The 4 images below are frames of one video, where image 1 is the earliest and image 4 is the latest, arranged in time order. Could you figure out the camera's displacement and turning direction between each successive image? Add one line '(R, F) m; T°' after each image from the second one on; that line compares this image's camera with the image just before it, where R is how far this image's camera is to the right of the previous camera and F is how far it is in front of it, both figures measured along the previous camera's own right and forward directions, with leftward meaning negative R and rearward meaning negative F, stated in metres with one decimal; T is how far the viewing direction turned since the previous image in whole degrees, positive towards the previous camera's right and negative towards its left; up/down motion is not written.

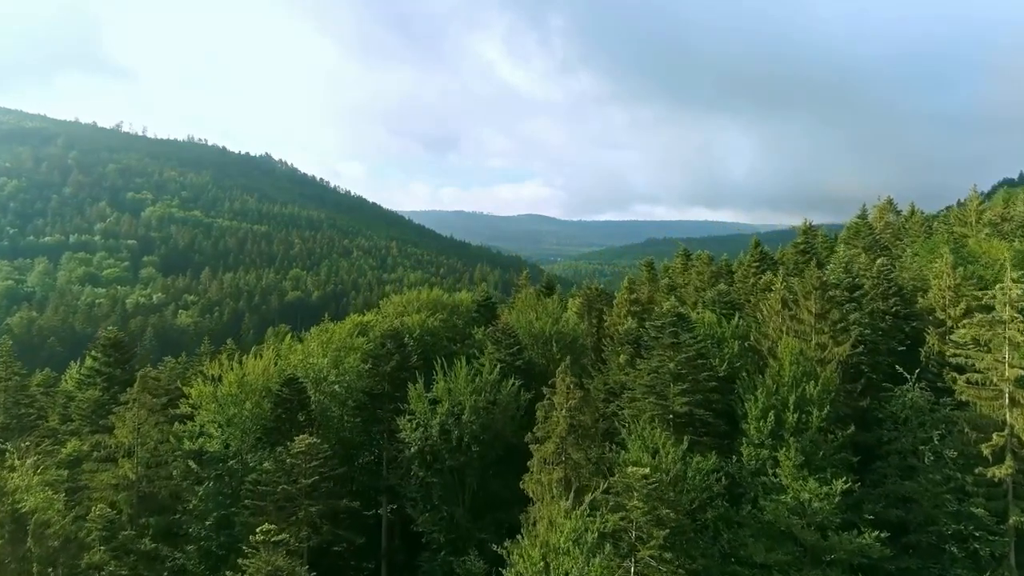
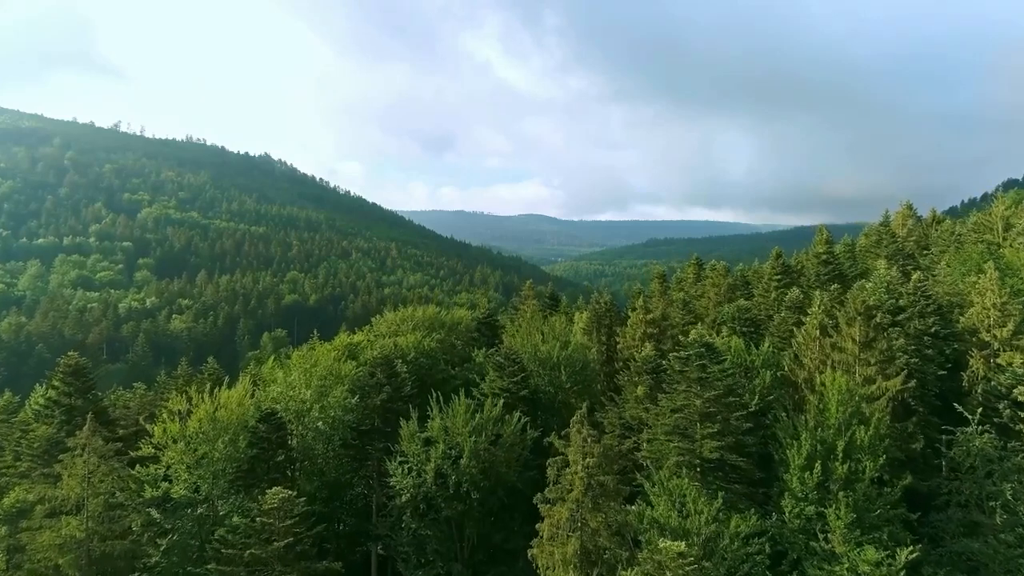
(-0.3, +4.5) m; 0°
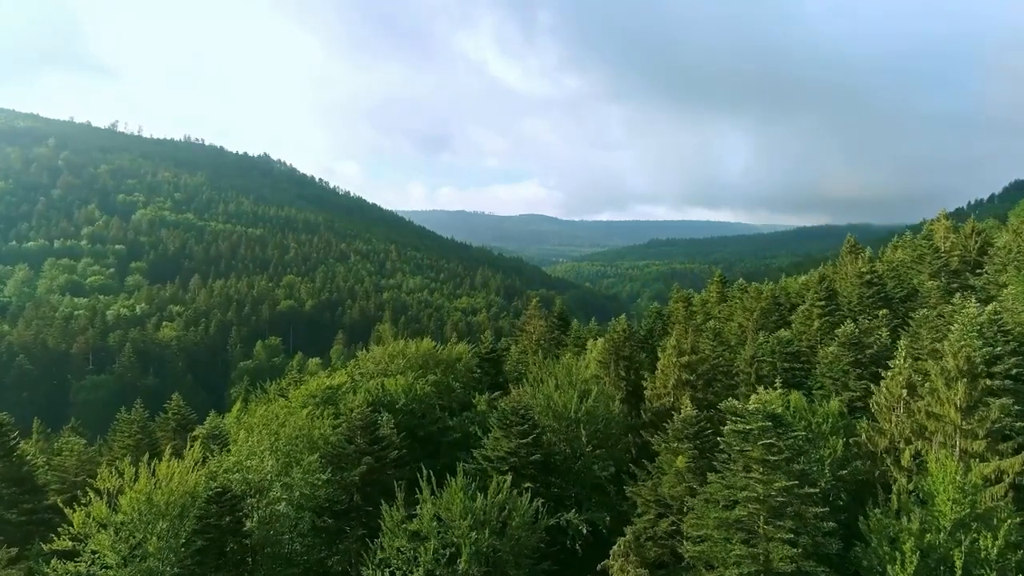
(-0.5, +7.3) m; 0°
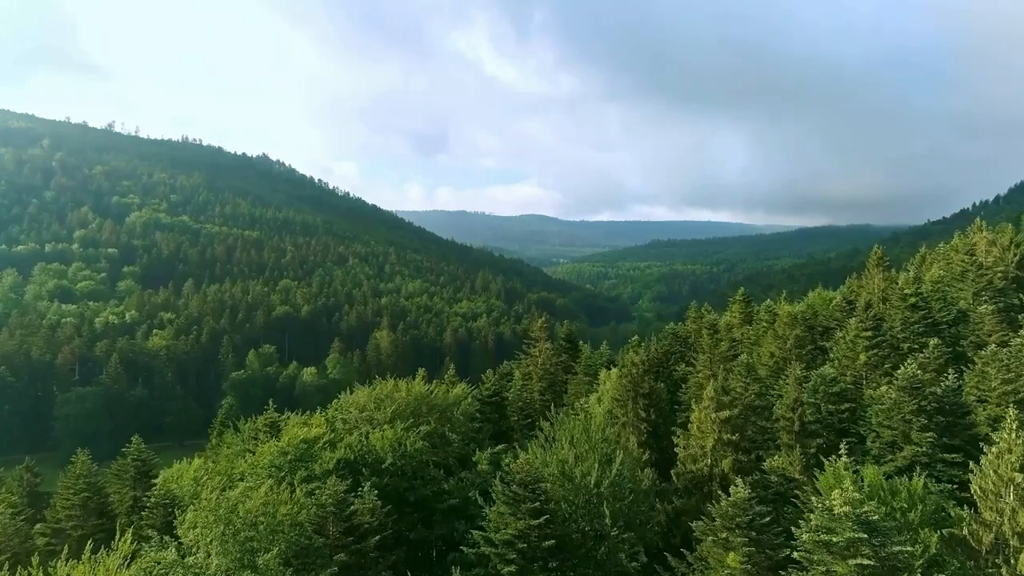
(-0.4, +6.2) m; 0°
